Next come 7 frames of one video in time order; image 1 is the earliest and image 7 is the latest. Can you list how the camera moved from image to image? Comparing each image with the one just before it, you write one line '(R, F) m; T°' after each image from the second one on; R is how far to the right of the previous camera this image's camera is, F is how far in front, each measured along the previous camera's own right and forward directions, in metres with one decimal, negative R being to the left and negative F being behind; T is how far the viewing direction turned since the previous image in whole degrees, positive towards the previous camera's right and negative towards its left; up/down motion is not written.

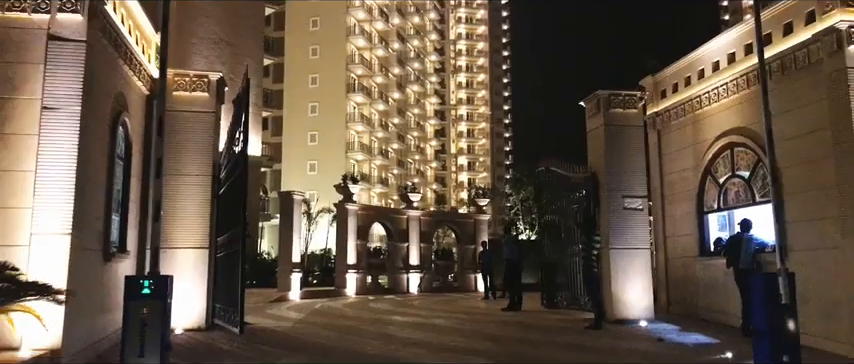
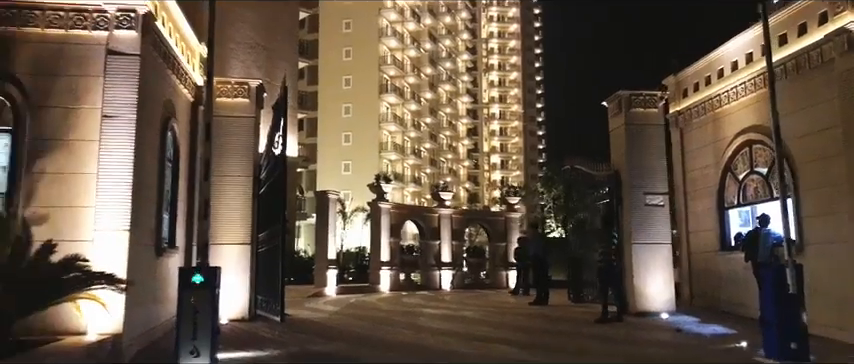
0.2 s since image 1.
(+0.1, -0.5) m; -3°
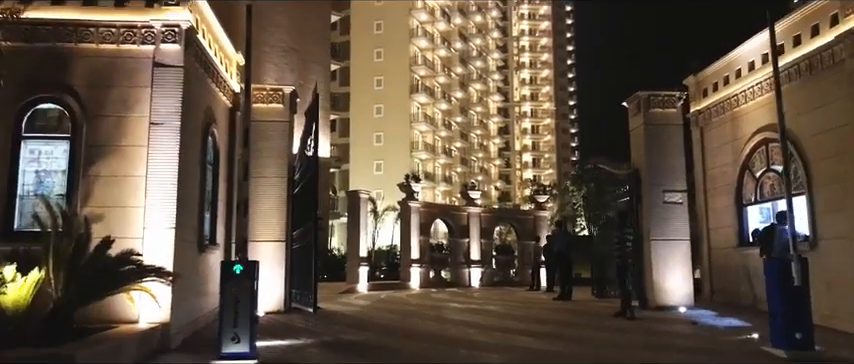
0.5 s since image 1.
(+0.1, -0.5) m; -3°
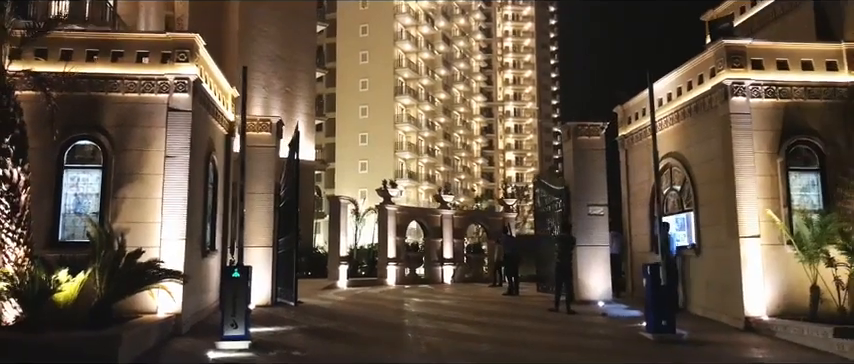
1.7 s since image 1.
(+0.5, -2.2) m; +1°
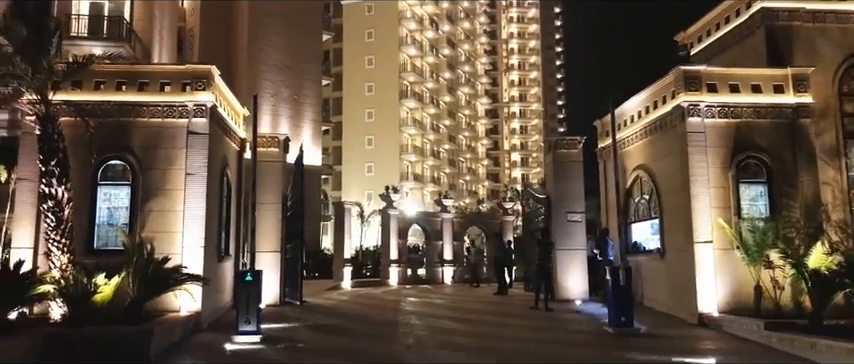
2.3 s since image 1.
(+0.3, -1.4) m; -1°
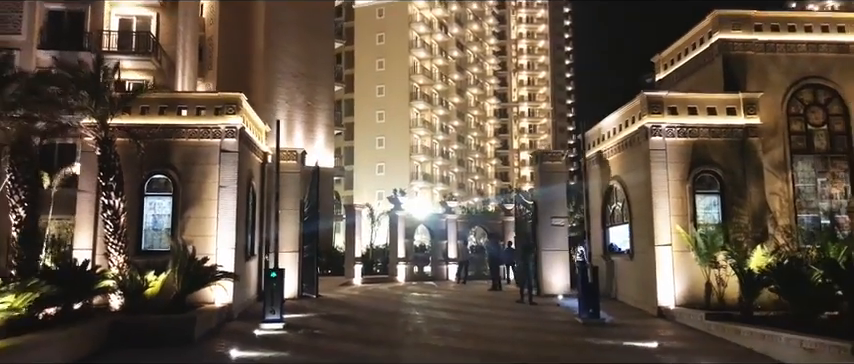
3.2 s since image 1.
(+0.3, -1.9) m; -1°
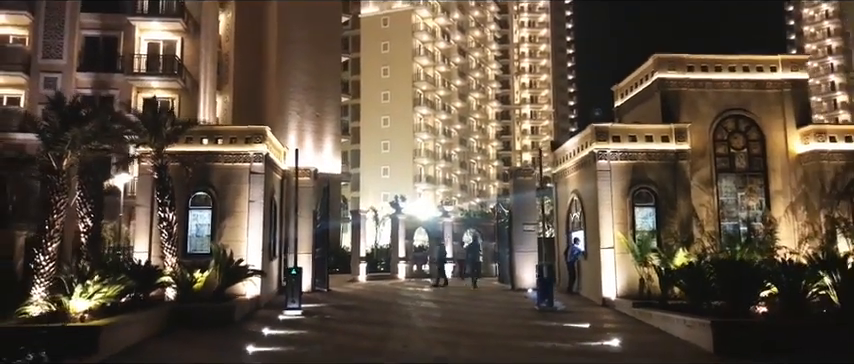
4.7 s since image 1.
(+0.4, -3.3) m; -1°
